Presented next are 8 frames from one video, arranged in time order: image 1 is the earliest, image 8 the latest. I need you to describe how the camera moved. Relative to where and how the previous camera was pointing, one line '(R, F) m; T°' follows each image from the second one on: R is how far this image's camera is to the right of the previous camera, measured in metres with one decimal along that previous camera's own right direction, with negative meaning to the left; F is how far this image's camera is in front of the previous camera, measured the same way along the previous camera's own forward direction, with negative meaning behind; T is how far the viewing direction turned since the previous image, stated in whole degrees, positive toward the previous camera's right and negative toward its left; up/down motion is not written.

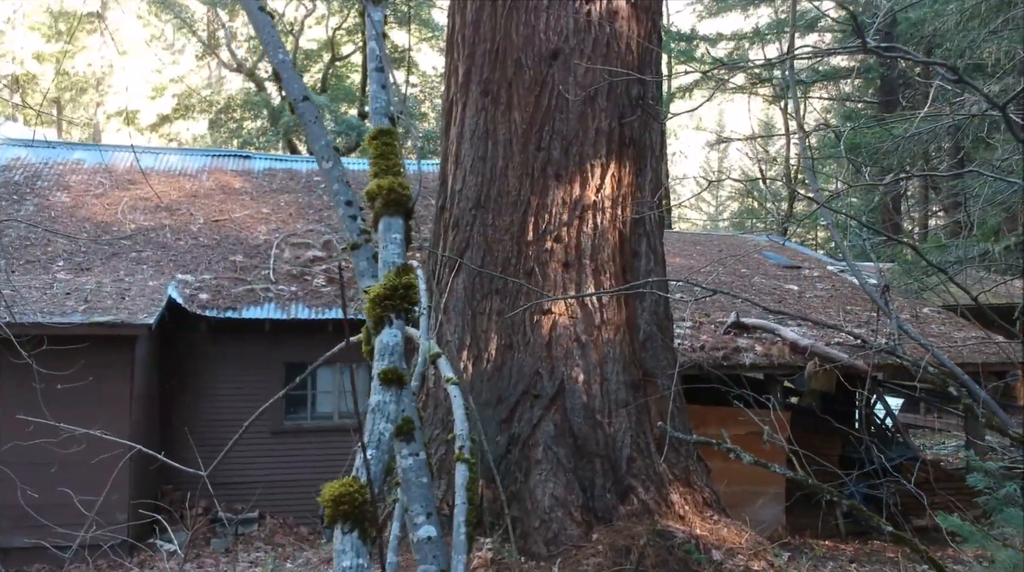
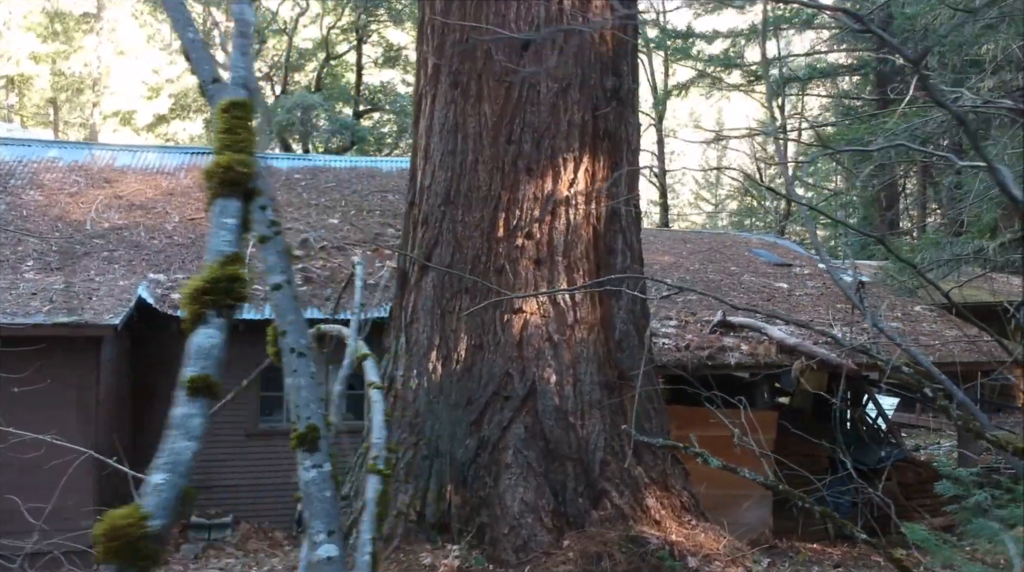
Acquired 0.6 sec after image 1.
(+0.2, +0.3) m; 0°
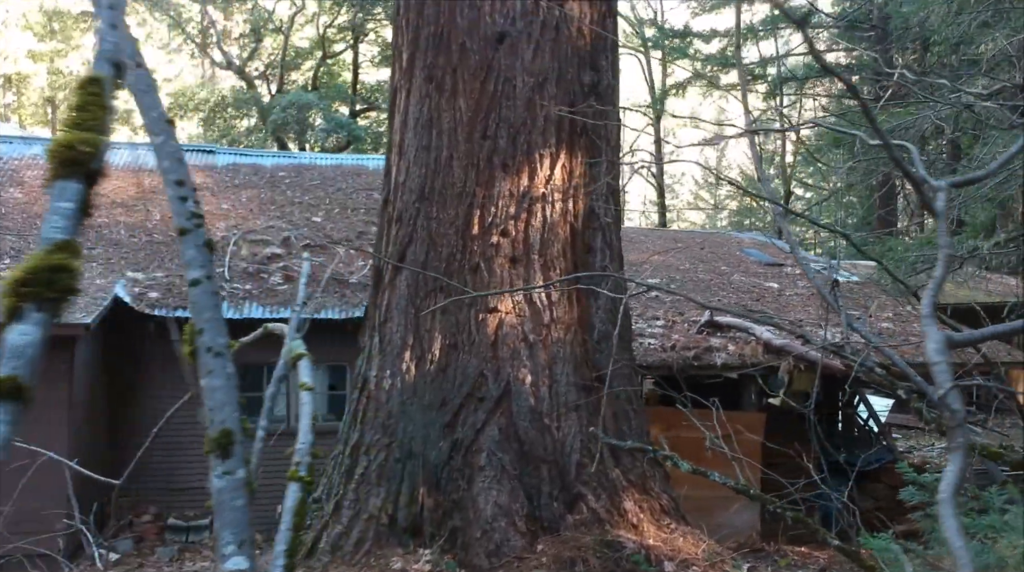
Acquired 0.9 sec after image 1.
(+0.1, +0.2) m; 0°
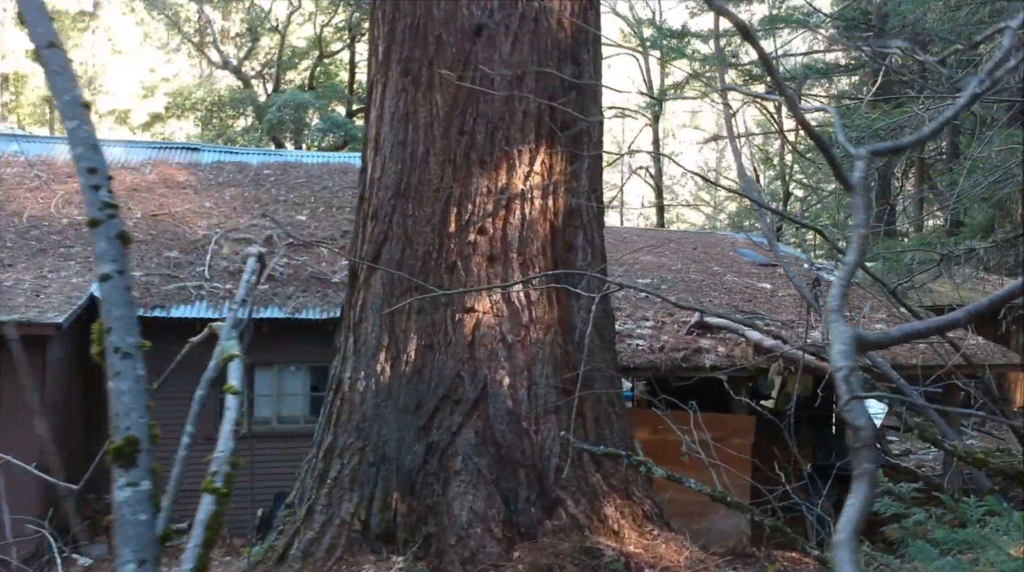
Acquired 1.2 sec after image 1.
(+0.1, +0.2) m; 0°
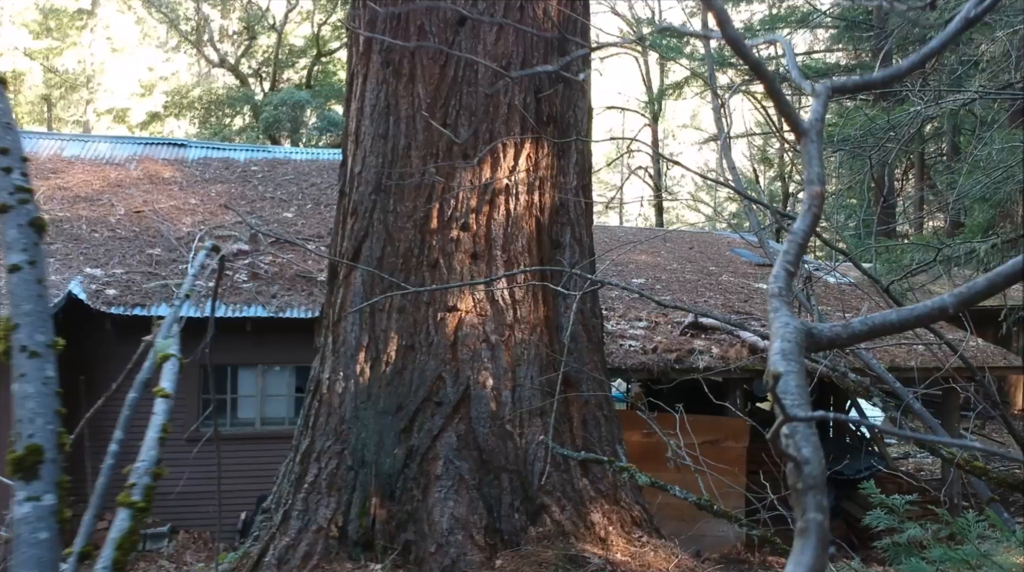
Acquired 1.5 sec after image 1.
(+0.1, +0.3) m; 0°
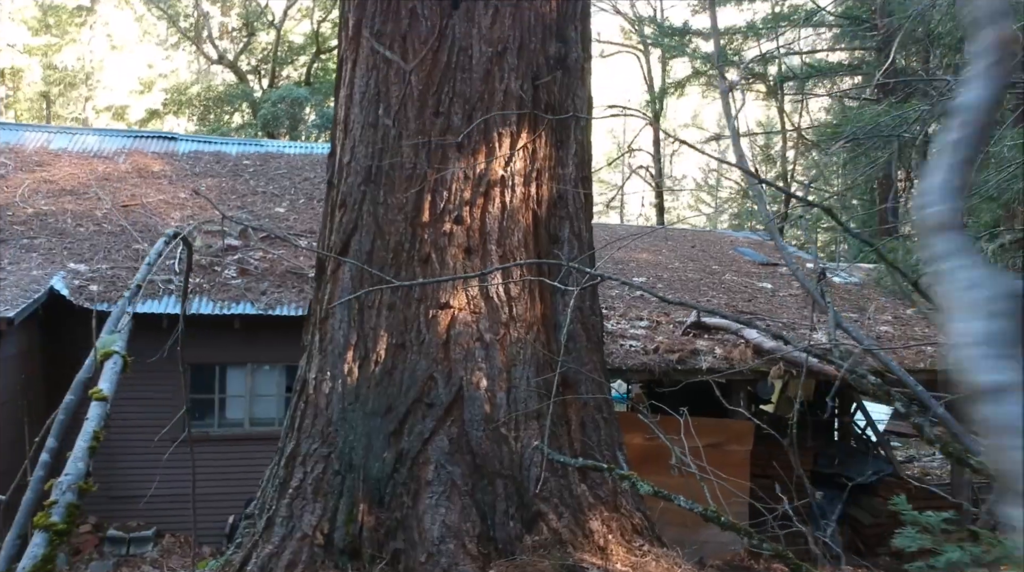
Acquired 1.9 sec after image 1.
(0.0, +0.3) m; 0°
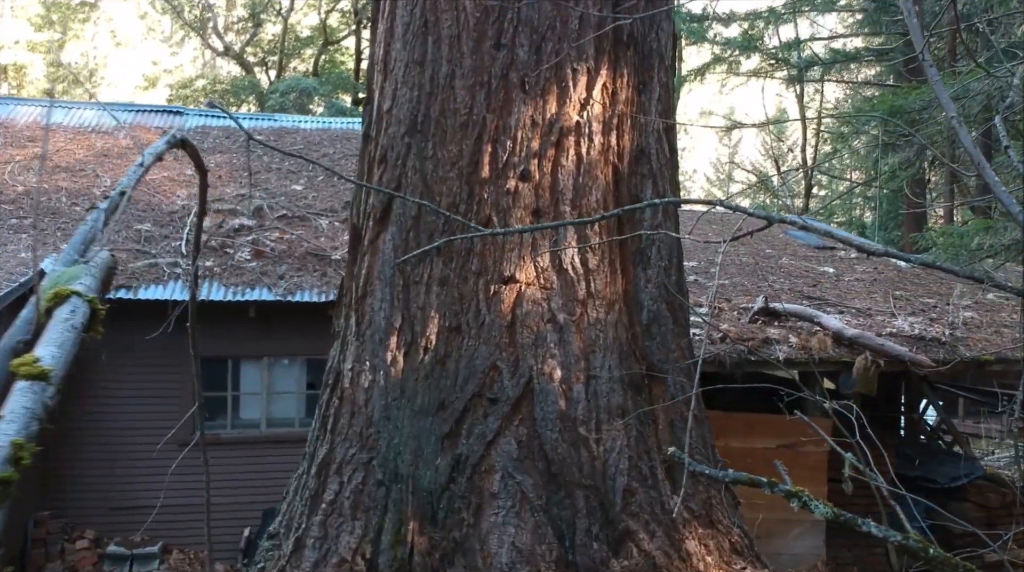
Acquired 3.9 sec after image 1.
(-0.3, +1.2) m; 0°
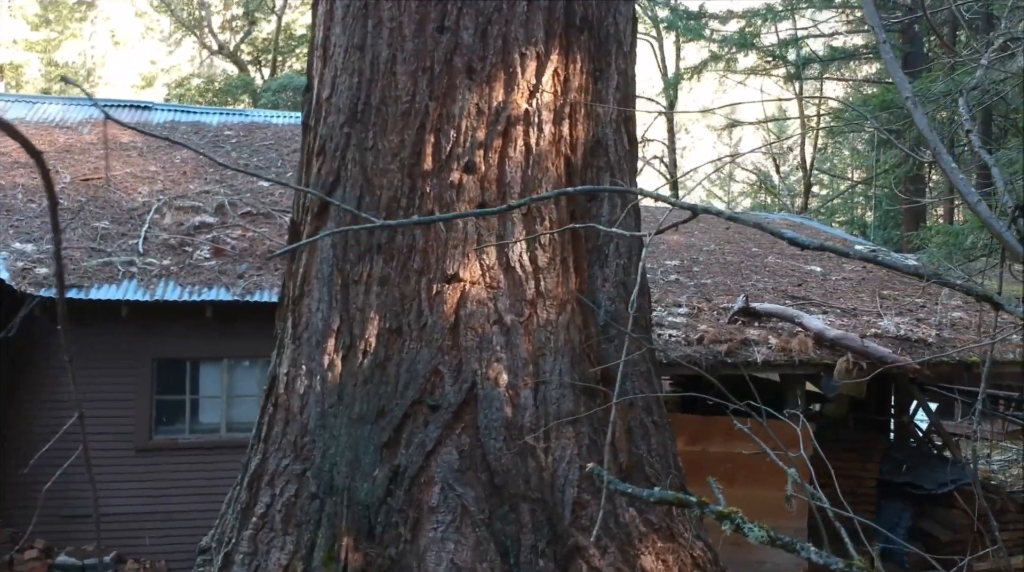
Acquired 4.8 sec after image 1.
(+0.2, +0.4) m; 0°
